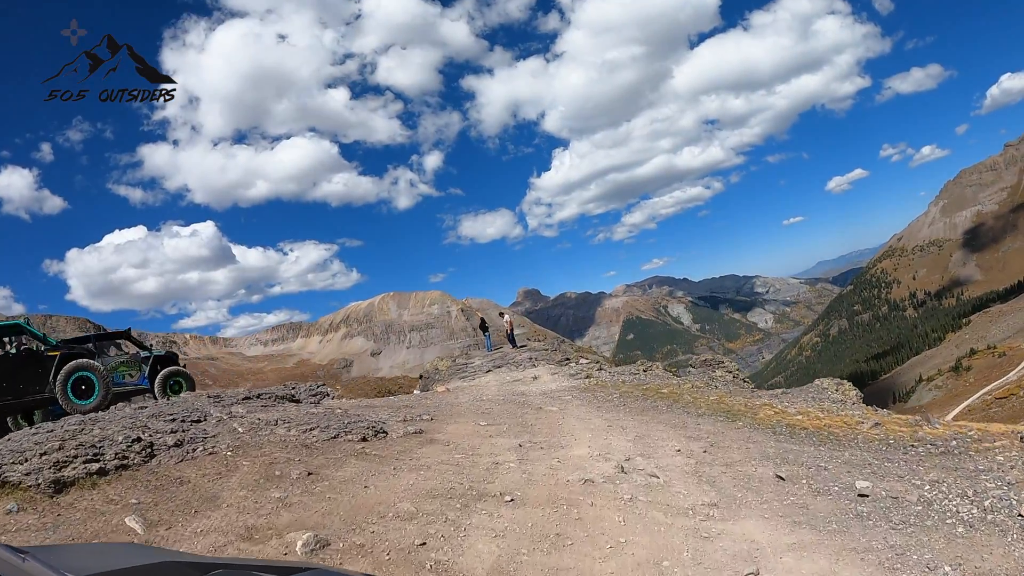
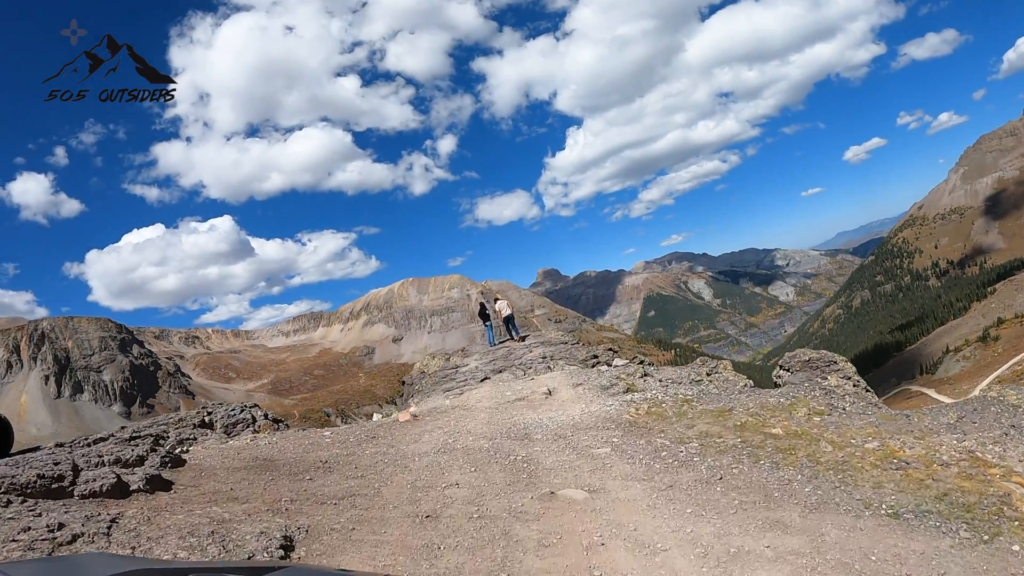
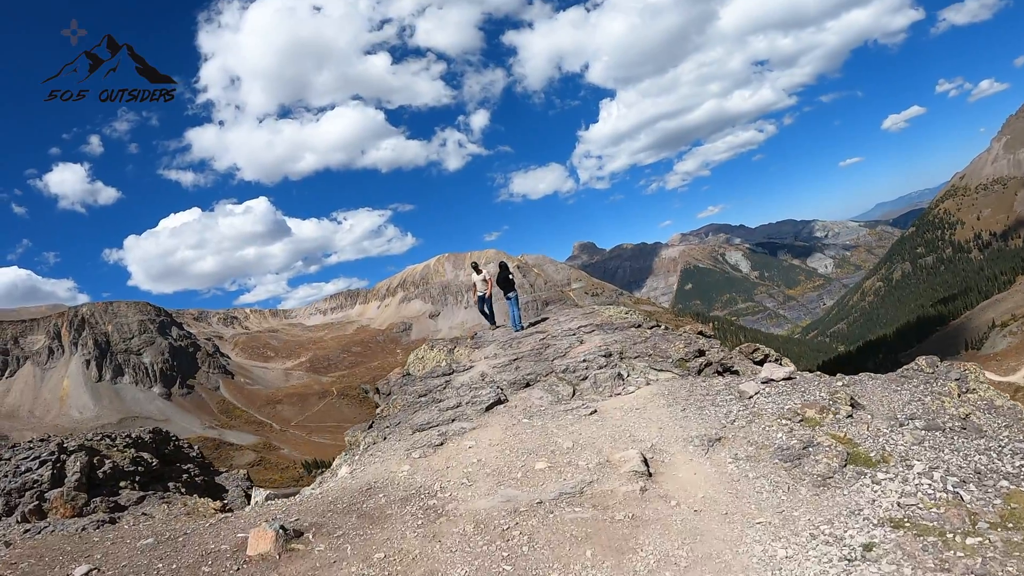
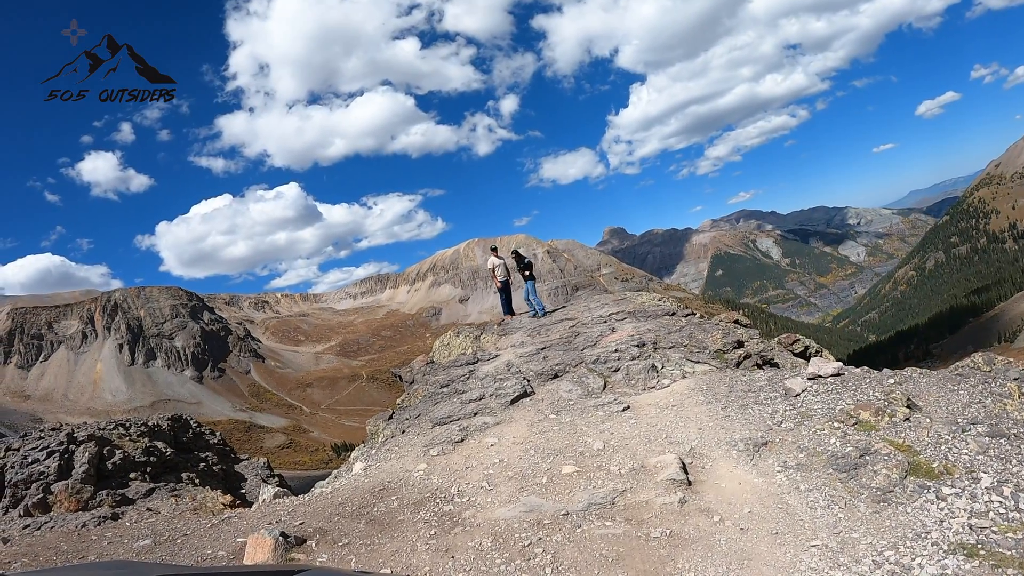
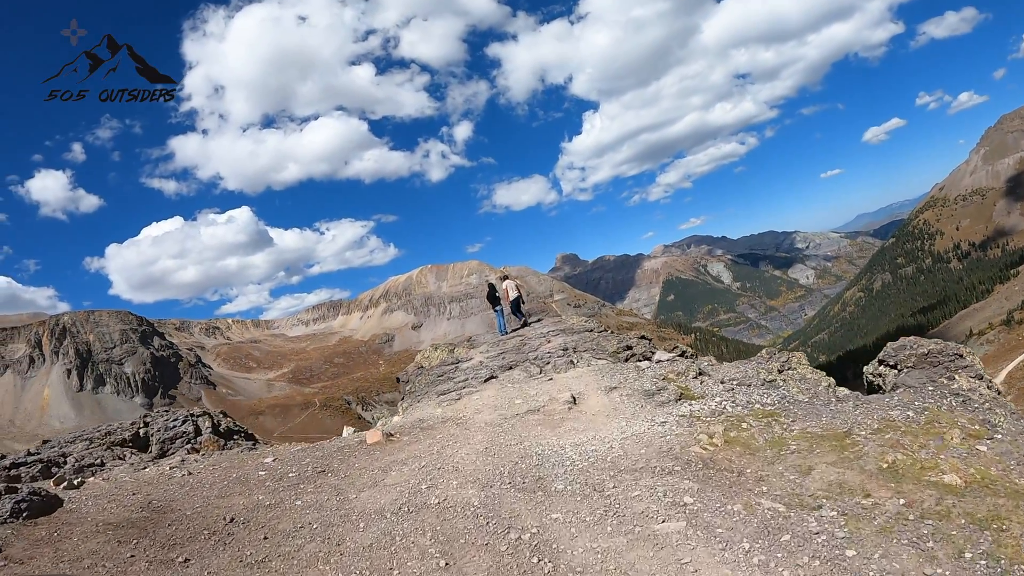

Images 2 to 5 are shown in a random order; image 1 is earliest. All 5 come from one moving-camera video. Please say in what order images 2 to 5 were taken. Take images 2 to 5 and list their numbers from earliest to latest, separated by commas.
2, 5, 3, 4
